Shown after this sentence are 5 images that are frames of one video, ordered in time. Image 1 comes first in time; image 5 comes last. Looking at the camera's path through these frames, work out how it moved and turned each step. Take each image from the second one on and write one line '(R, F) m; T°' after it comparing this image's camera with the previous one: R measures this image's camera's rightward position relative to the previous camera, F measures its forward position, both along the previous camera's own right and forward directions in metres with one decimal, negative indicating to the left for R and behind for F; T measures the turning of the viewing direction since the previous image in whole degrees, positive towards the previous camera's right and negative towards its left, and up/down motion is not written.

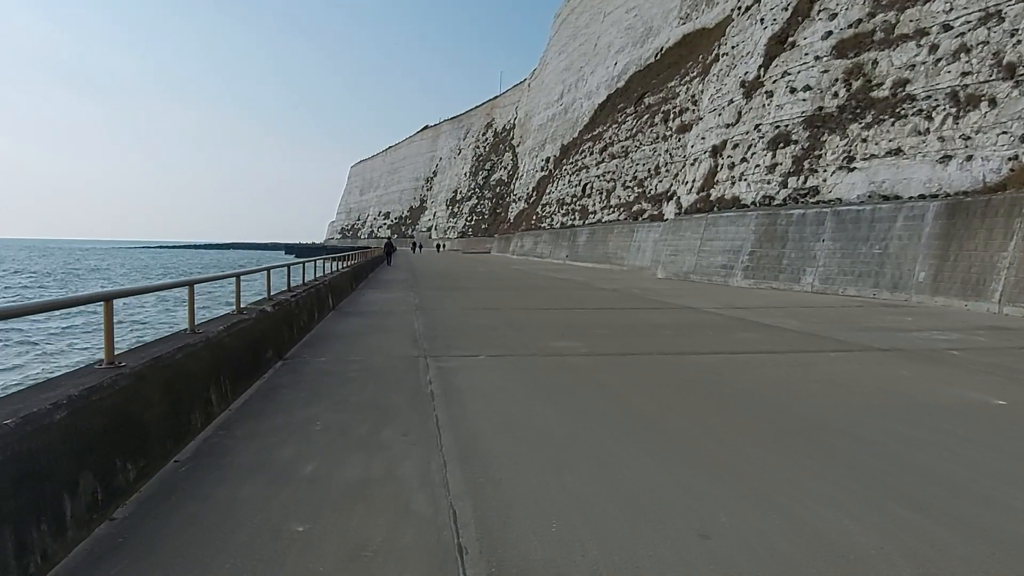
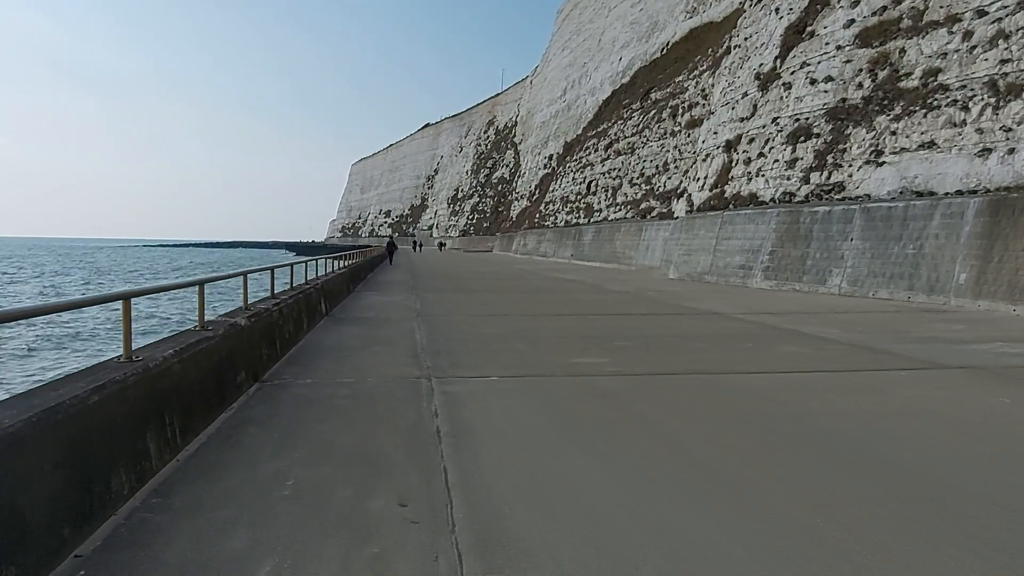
(-0.2, +1.2) m; 0°
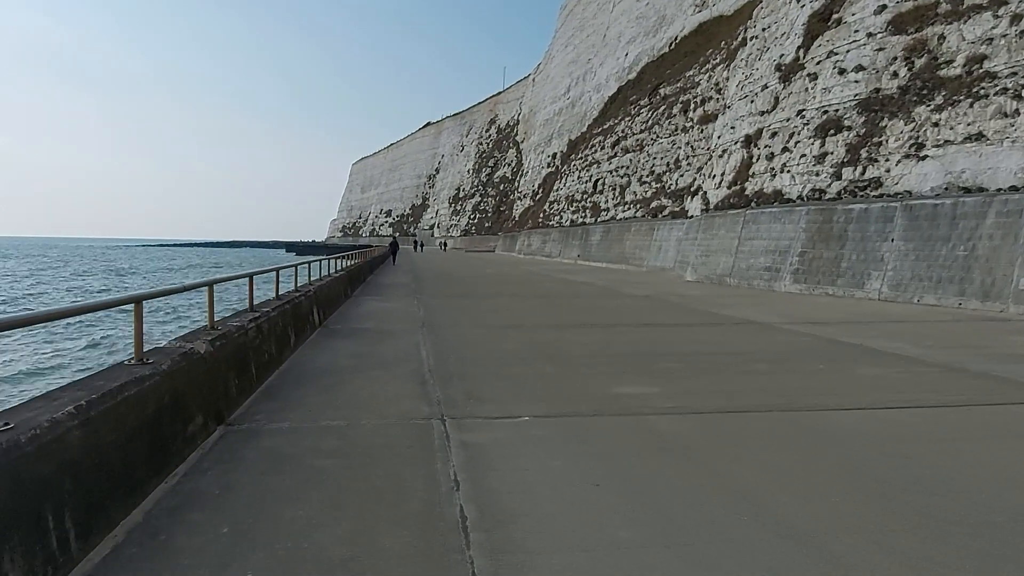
(-0.3, +1.5) m; 0°
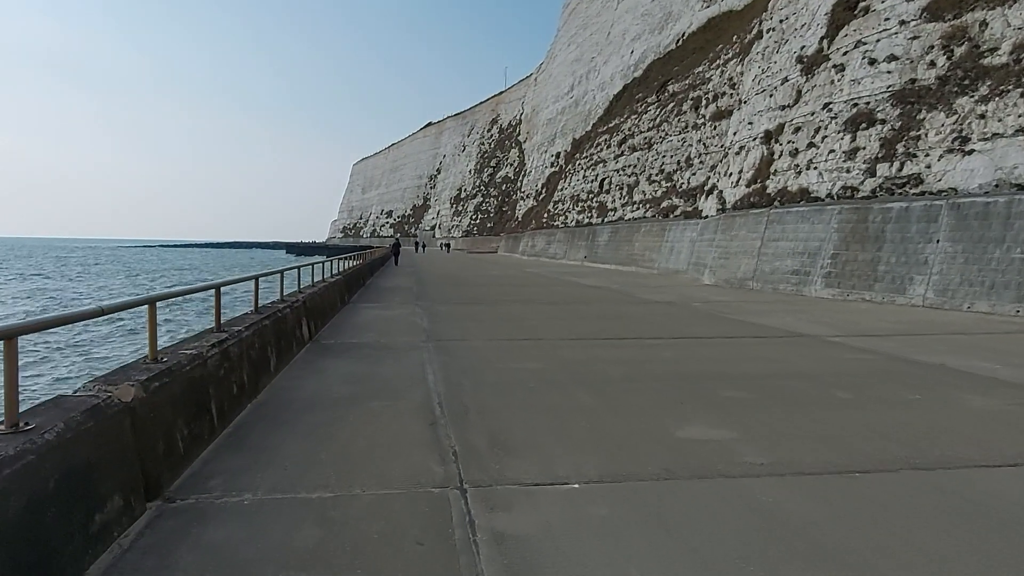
(-0.2, +1.4) m; 0°
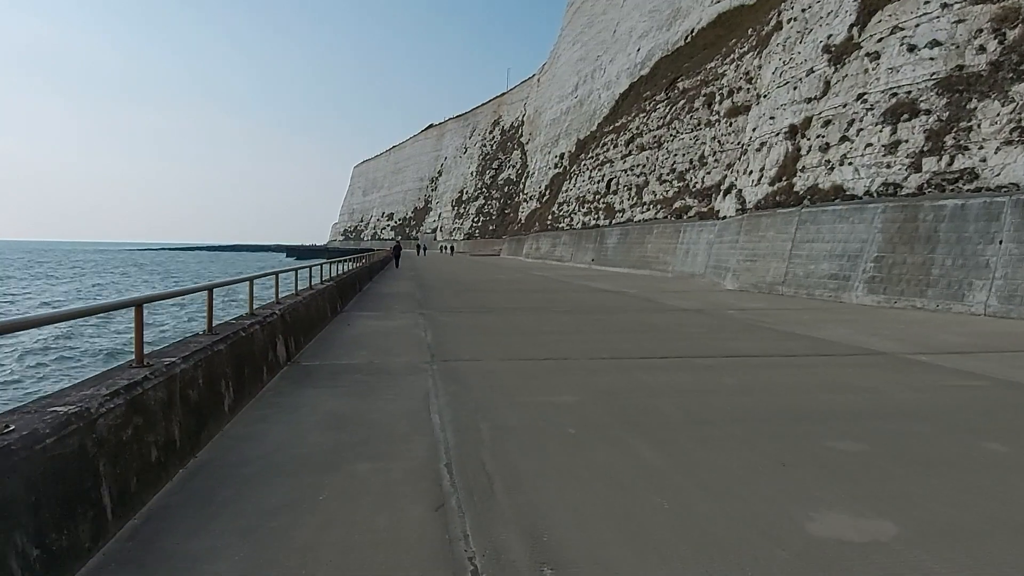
(-0.2, +1.7) m; 0°
